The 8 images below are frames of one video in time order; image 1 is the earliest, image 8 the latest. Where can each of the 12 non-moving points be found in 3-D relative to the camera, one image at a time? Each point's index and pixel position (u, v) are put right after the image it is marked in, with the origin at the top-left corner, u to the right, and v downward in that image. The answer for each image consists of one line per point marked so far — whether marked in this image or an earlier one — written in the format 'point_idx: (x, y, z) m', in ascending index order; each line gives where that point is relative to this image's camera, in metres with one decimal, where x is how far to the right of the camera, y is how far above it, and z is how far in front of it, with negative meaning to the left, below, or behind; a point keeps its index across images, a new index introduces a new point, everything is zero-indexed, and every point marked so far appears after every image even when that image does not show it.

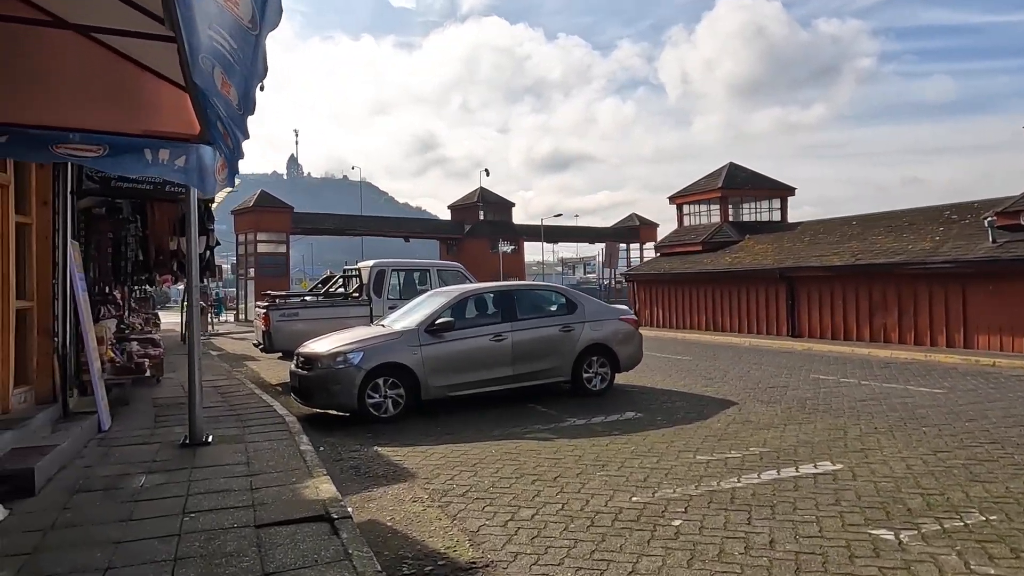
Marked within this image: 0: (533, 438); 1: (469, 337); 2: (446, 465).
0: (+0.2, -1.4, +7.1) m
1: (-0.5, -0.6, +8.8) m
2: (-0.5, -1.4, +6.2) m
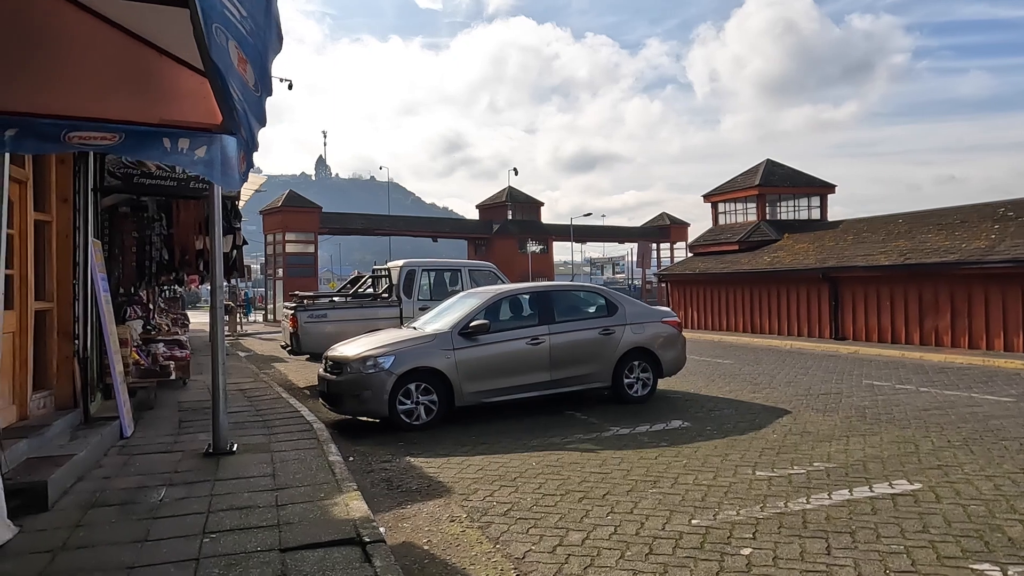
0: (+0.5, -1.4, +6.7) m
1: (-0.1, -0.6, +8.3) m
2: (-0.2, -1.4, +5.8) m
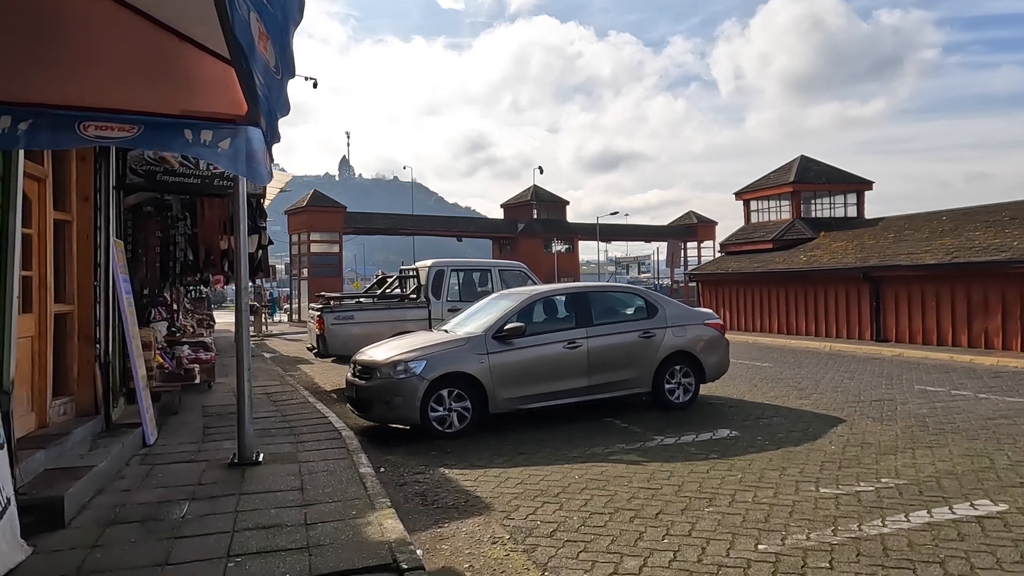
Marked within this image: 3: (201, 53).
0: (+0.9, -1.4, +6.3) m
1: (+0.3, -0.6, +7.9) m
2: (+0.1, -1.4, +5.4) m
3: (-1.9, +1.5, +4.8) m
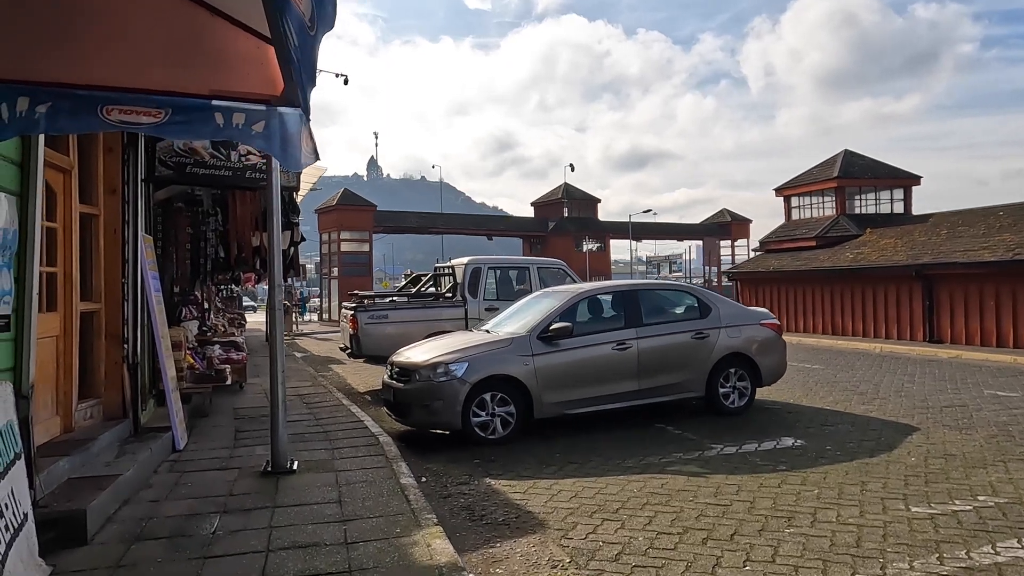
0: (+1.3, -1.4, +5.8) m
1: (+0.7, -0.5, +7.5) m
2: (+0.4, -1.4, +5.0) m
3: (-1.6, +1.5, +4.4) m
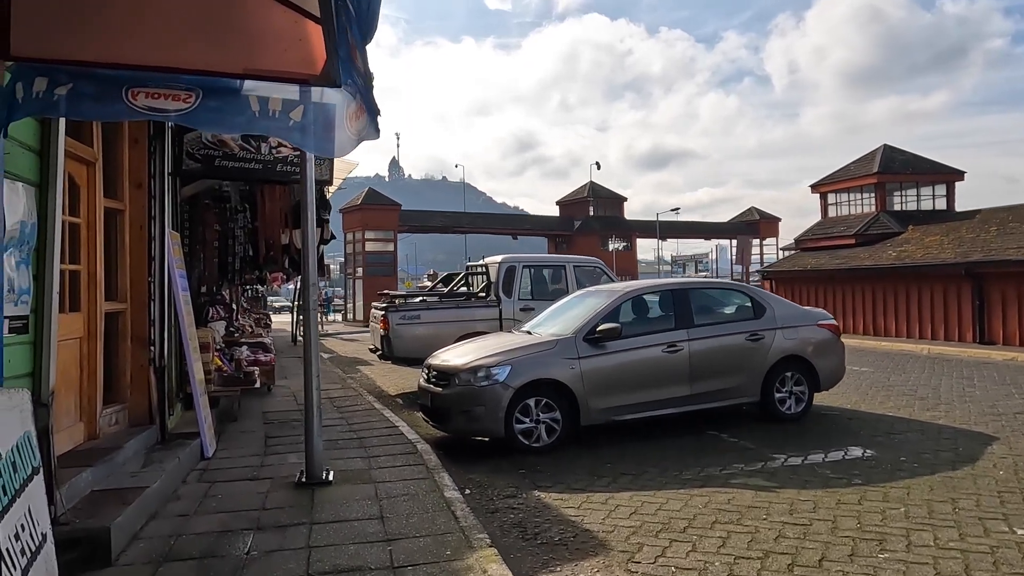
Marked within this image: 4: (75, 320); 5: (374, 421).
0: (+1.6, -1.4, +5.4) m
1: (+1.1, -0.5, +7.0) m
2: (+0.8, -1.4, +4.5) m
3: (-1.3, +1.5, +4.1) m
4: (-3.0, -0.2, +5.4) m
5: (-1.5, -1.4, +8.2) m
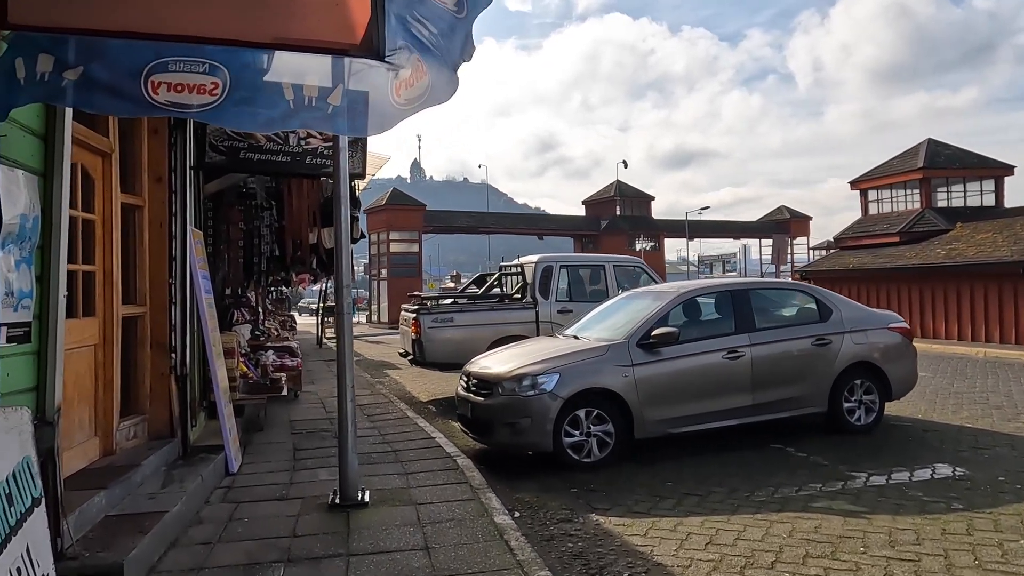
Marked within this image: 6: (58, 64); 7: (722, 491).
0: (+2.0, -1.4, +4.8) m
1: (+1.5, -0.5, +6.5) m
2: (+1.1, -1.4, +4.0) m
3: (-1.0, +1.5, +3.6) m
4: (-2.7, -0.2, +4.9) m
5: (-1.0, -1.4, +7.7) m
6: (-2.0, +1.0, +3.3) m
7: (+1.4, -1.4, +5.4) m
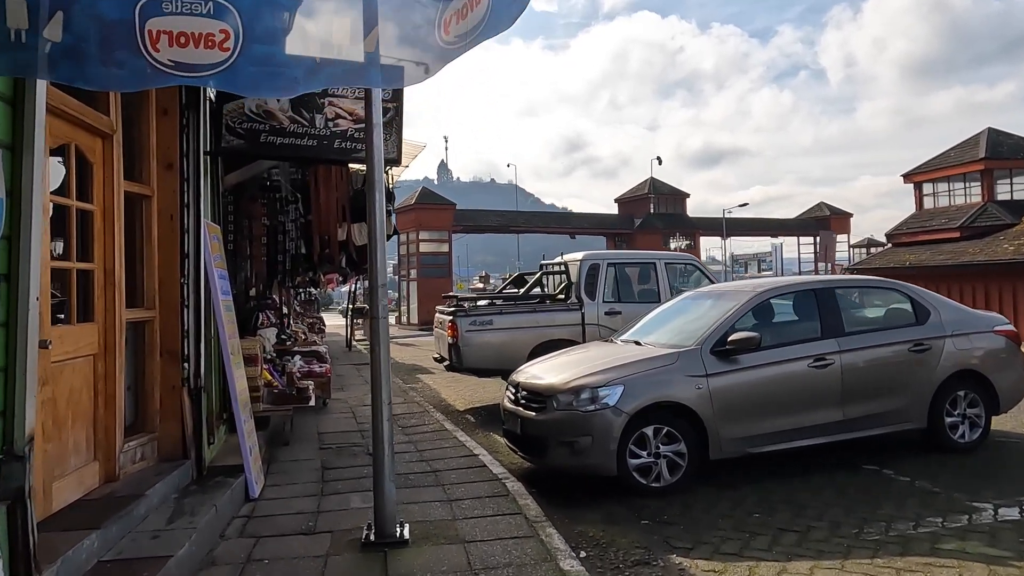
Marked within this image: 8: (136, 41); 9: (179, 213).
0: (+2.3, -1.4, +3.9) m
1: (+1.9, -0.5, +5.6) m
2: (+1.4, -1.4, +3.2) m
3: (-0.7, +1.5, +2.8) m
4: (-2.3, -0.2, +4.3) m
5: (-0.6, -1.4, +7.0) m
6: (-1.7, +1.0, +2.6) m
7: (+1.8, -1.4, +4.6) m
8: (-1.4, +0.9, +2.7) m
9: (-2.2, +0.5, +5.1) m
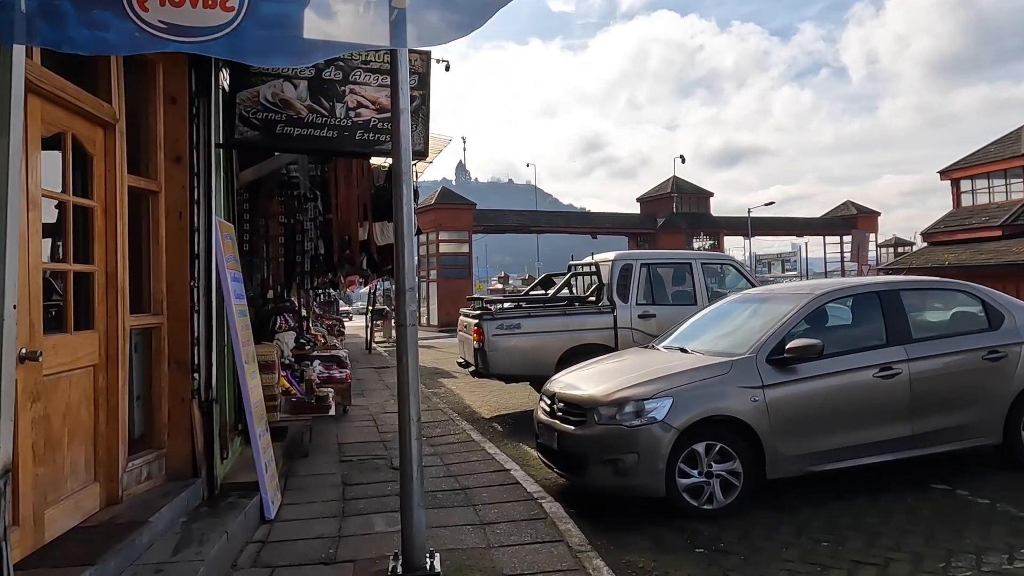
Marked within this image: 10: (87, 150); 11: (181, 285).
0: (+2.5, -1.4, +3.4) m
1: (+2.2, -0.5, +5.1) m
2: (+1.6, -1.4, +2.7) m
3: (-0.5, +1.5, +2.4) m
4: (-2.1, -0.3, +3.9) m
5: (-0.3, -1.4, +6.5) m
6: (-1.5, +1.0, +2.2) m
7: (+2.0, -1.4, +4.1) m
8: (-1.2, +0.9, +2.3) m
9: (-2.0, +0.5, +4.7) m
10: (-2.2, +0.7, +3.9) m
11: (-2.0, 0.0, +4.7) m
